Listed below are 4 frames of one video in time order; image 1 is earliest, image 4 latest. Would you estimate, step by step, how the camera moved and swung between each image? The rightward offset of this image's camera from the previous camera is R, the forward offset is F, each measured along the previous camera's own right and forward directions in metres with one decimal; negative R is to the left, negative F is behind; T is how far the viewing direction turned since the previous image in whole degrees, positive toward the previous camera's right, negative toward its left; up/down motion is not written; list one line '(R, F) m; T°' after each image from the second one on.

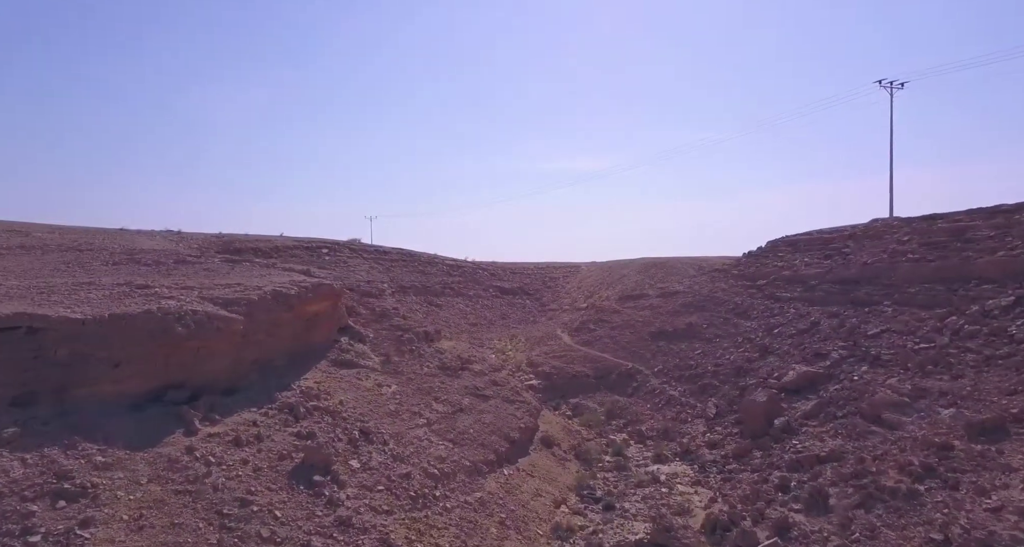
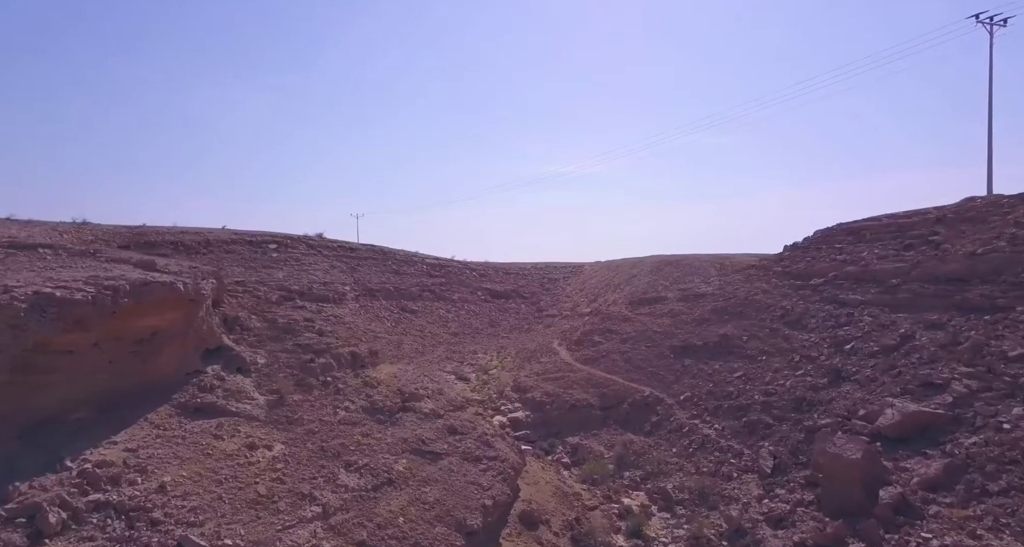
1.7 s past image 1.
(+0.6, +4.3) m; 0°
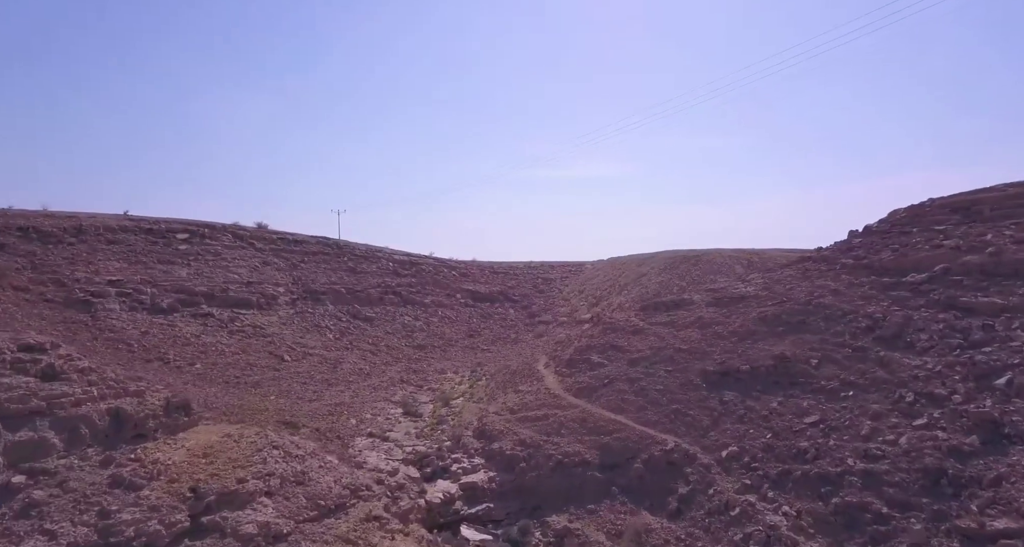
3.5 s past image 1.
(+0.7, +4.5) m; 0°
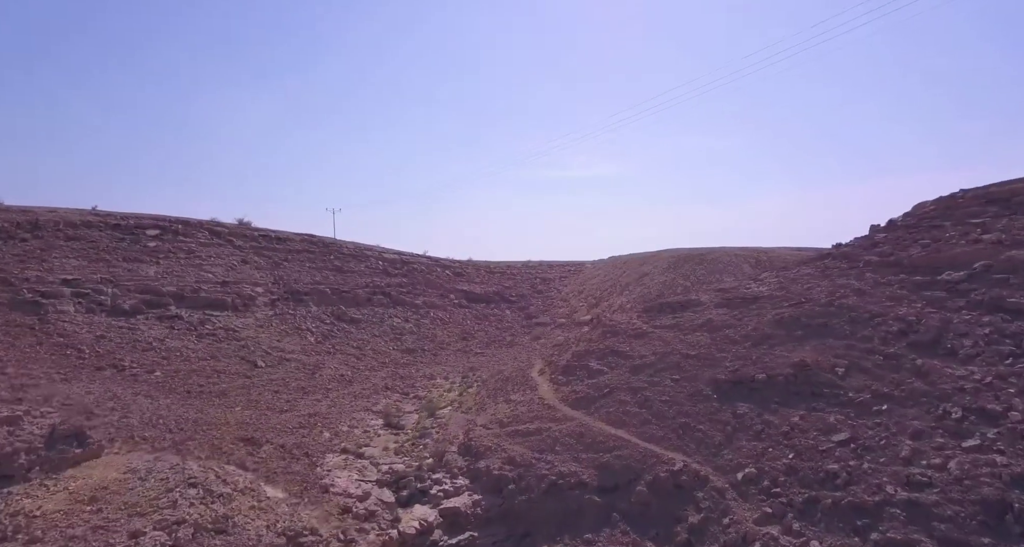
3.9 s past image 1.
(+0.2, +1.1) m; 0°
